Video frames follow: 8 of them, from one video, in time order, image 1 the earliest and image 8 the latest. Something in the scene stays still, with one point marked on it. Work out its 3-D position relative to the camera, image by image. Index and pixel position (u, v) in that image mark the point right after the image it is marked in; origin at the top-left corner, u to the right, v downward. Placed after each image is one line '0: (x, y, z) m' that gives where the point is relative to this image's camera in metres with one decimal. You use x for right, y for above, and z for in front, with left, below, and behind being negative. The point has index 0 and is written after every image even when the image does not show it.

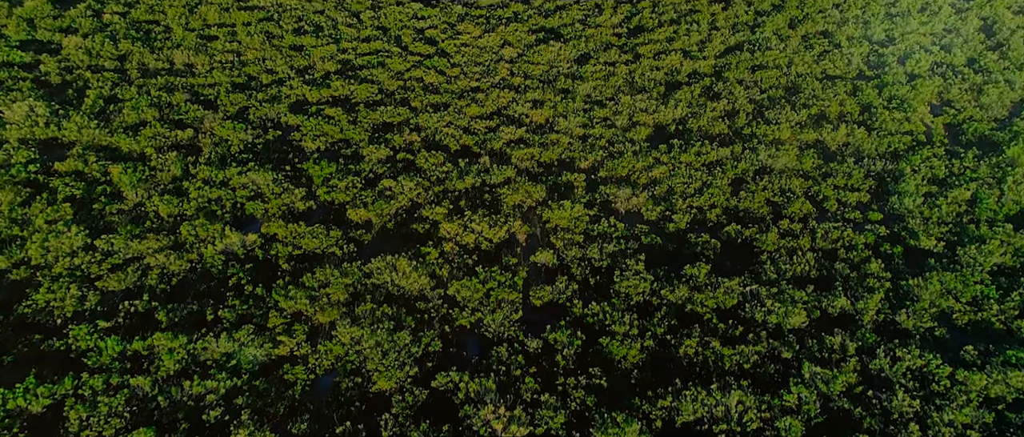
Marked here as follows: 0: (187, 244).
0: (-11.6, -1.0, +19.8) m
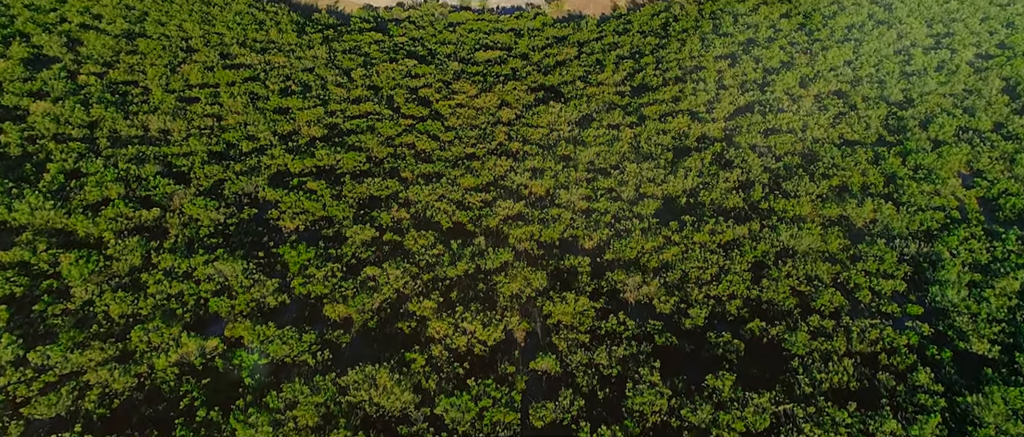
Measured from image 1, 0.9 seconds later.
0: (-11.7, -4.2, +17.3) m
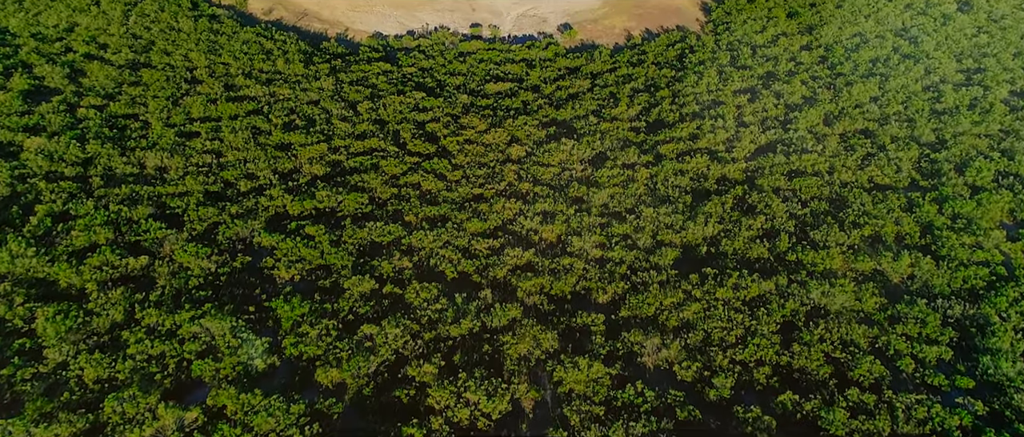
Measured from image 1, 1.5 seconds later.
0: (-11.5, -5.9, +15.9) m
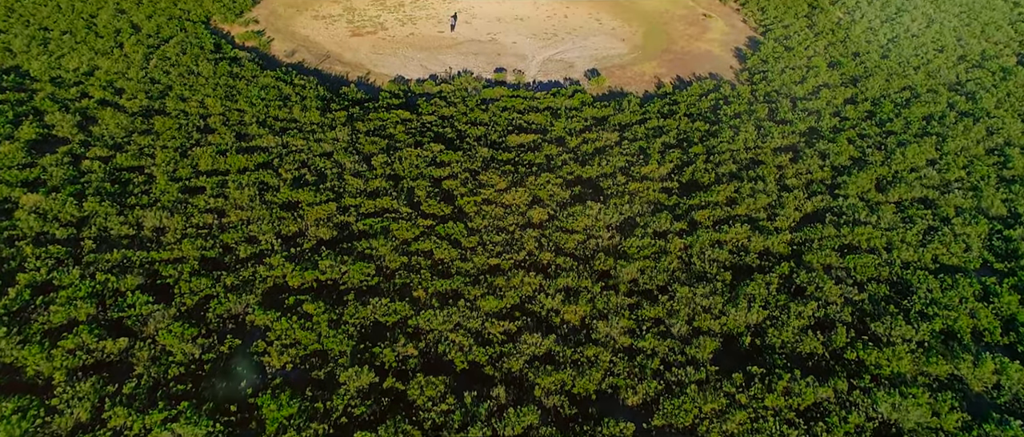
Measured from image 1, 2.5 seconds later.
0: (-11.2, -8.3, +13.7) m
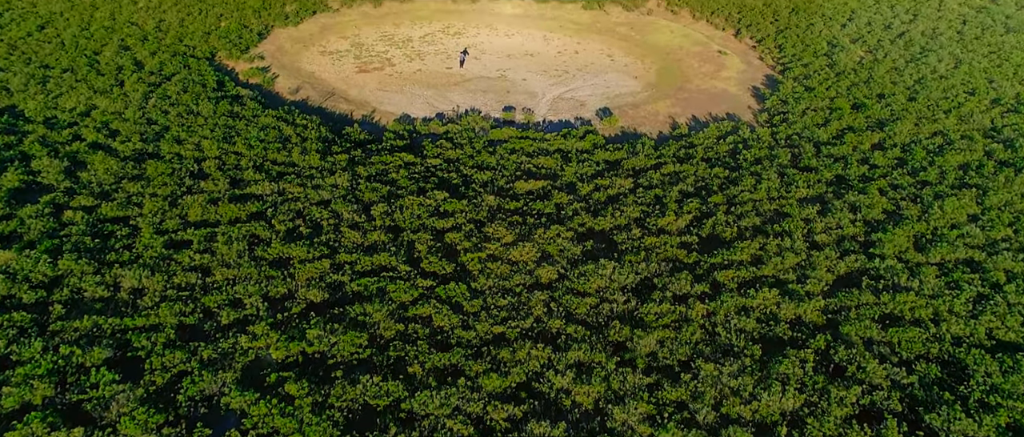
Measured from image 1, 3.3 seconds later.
0: (-11.2, -10.3, +11.4) m
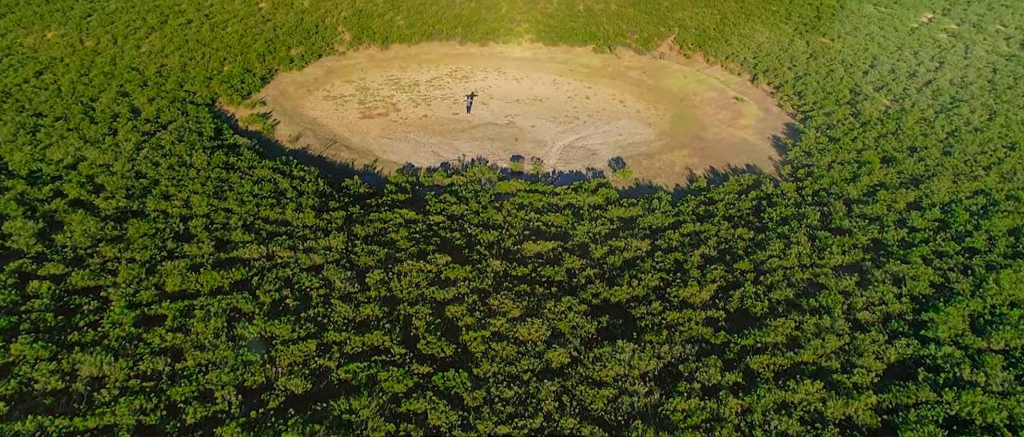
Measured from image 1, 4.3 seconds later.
0: (-11.2, -12.6, +8.3) m
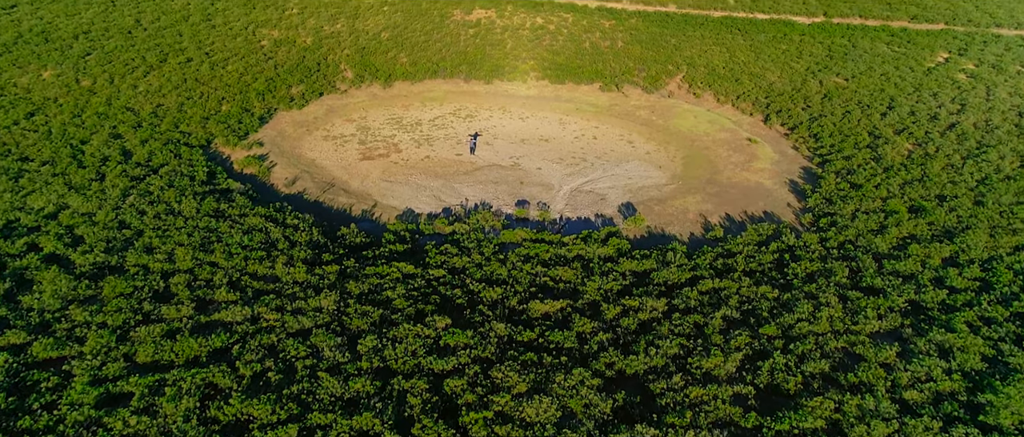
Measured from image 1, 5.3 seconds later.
0: (-11.1, -14.4, +5.4) m
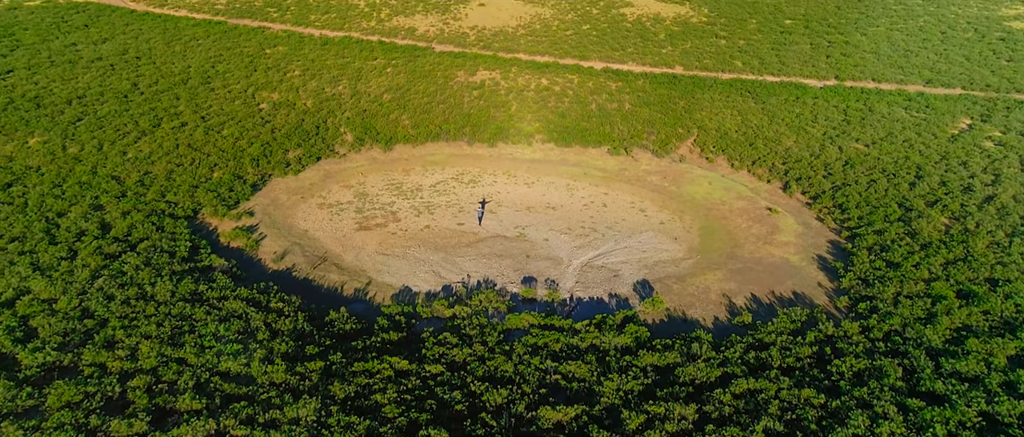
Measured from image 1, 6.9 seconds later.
0: (-10.9, -16.5, +0.6) m
